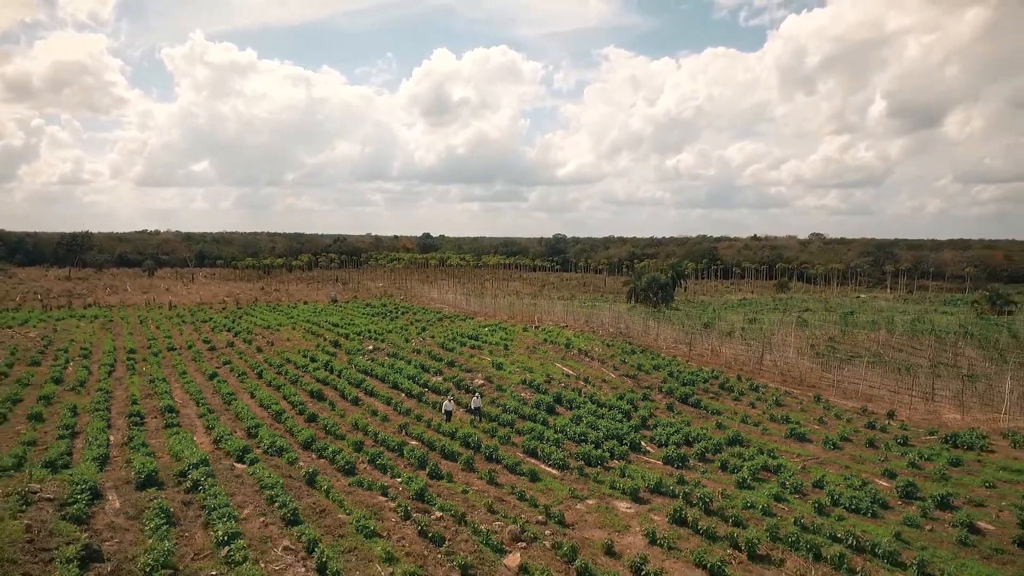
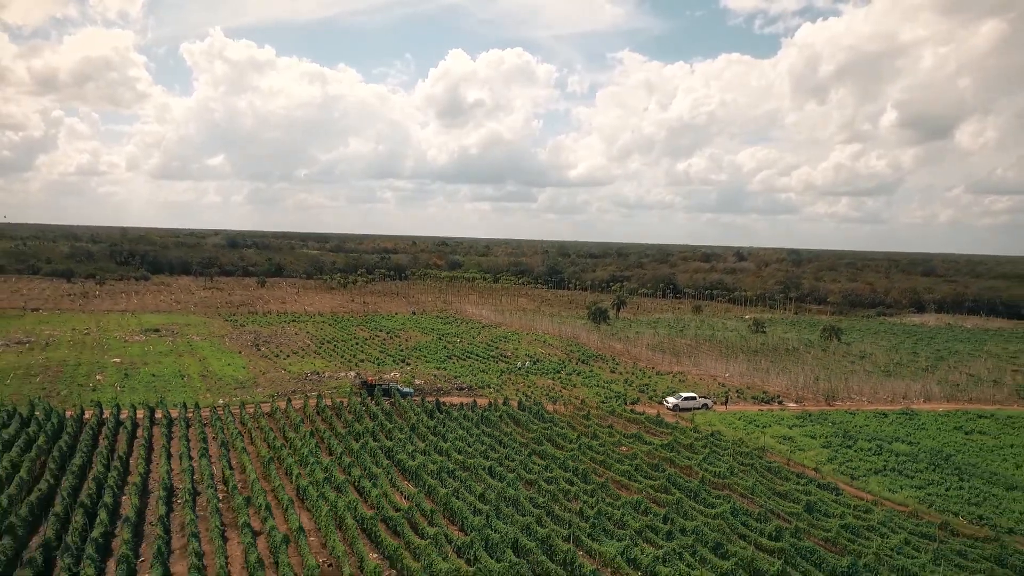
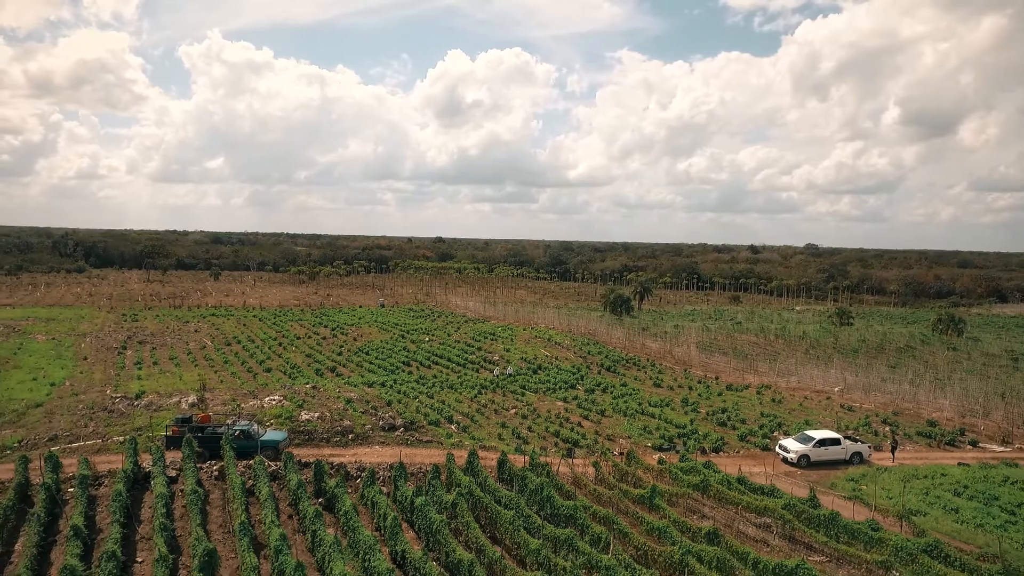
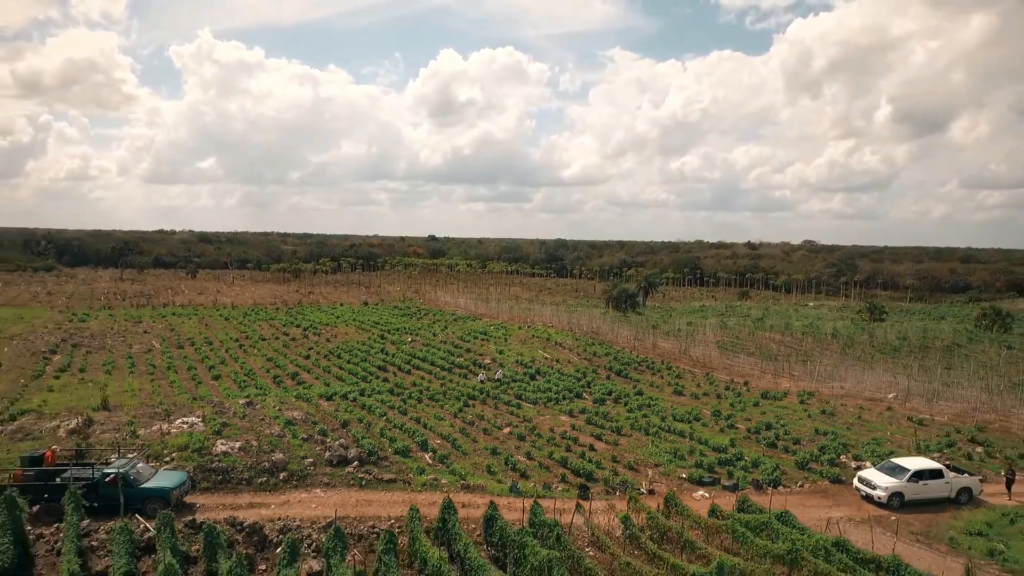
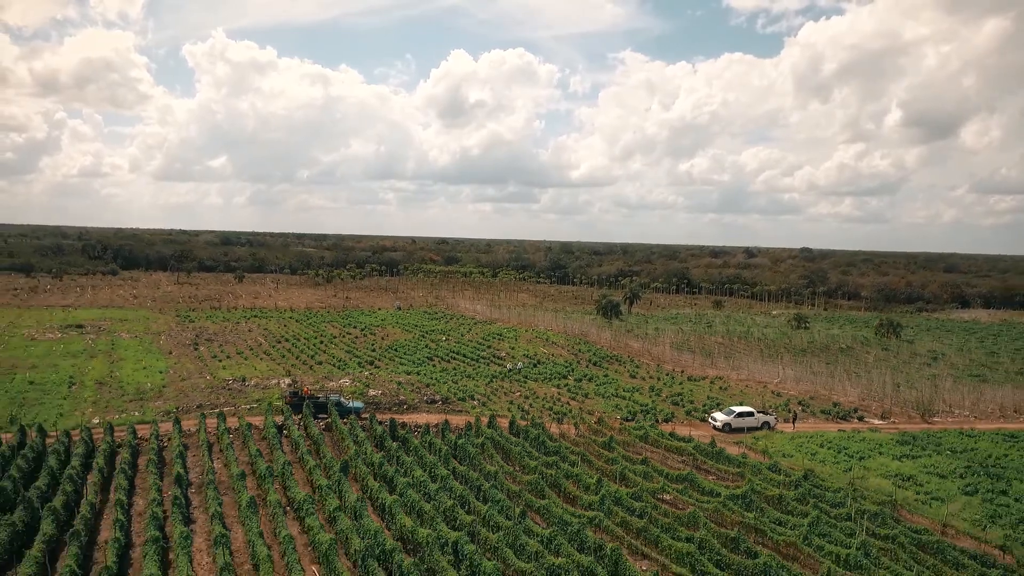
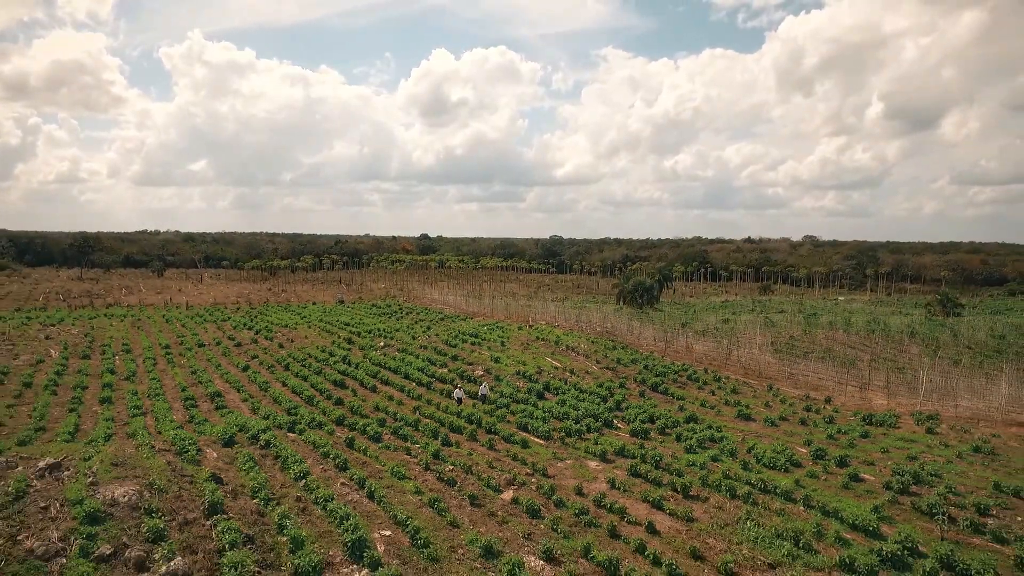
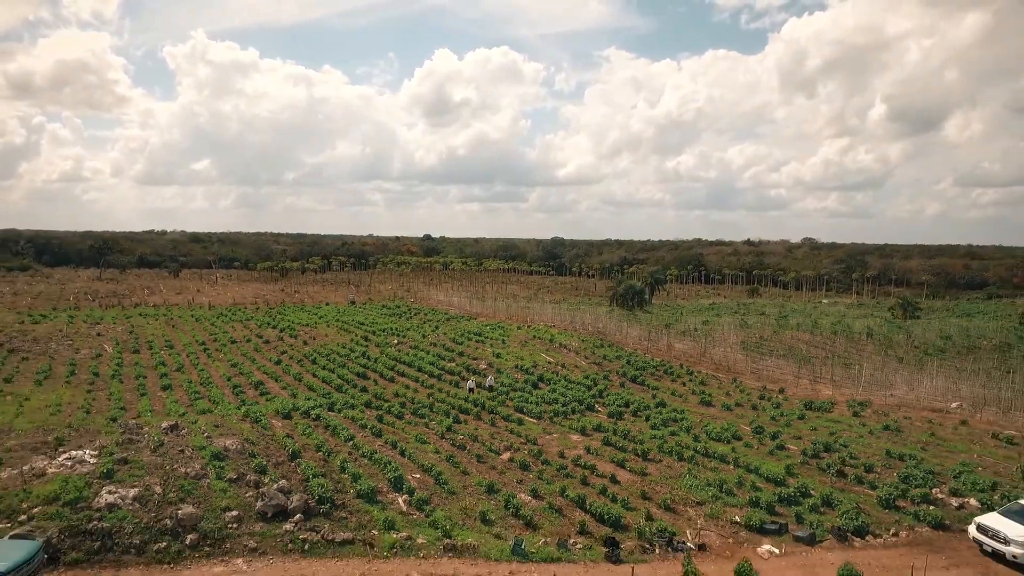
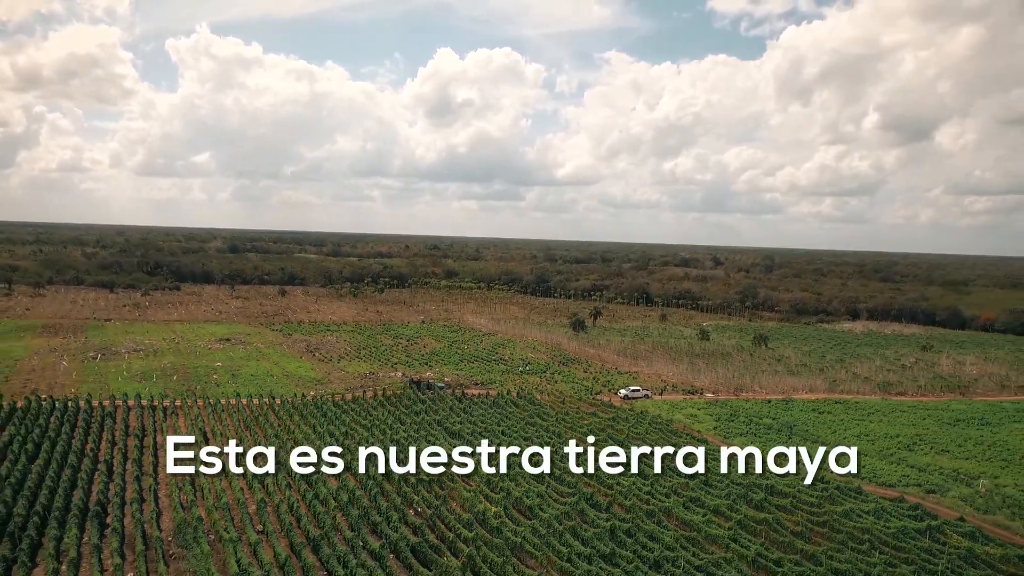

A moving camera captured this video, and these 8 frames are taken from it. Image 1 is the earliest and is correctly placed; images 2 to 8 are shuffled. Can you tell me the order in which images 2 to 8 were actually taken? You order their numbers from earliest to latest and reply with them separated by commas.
6, 7, 4, 3, 5, 2, 8
